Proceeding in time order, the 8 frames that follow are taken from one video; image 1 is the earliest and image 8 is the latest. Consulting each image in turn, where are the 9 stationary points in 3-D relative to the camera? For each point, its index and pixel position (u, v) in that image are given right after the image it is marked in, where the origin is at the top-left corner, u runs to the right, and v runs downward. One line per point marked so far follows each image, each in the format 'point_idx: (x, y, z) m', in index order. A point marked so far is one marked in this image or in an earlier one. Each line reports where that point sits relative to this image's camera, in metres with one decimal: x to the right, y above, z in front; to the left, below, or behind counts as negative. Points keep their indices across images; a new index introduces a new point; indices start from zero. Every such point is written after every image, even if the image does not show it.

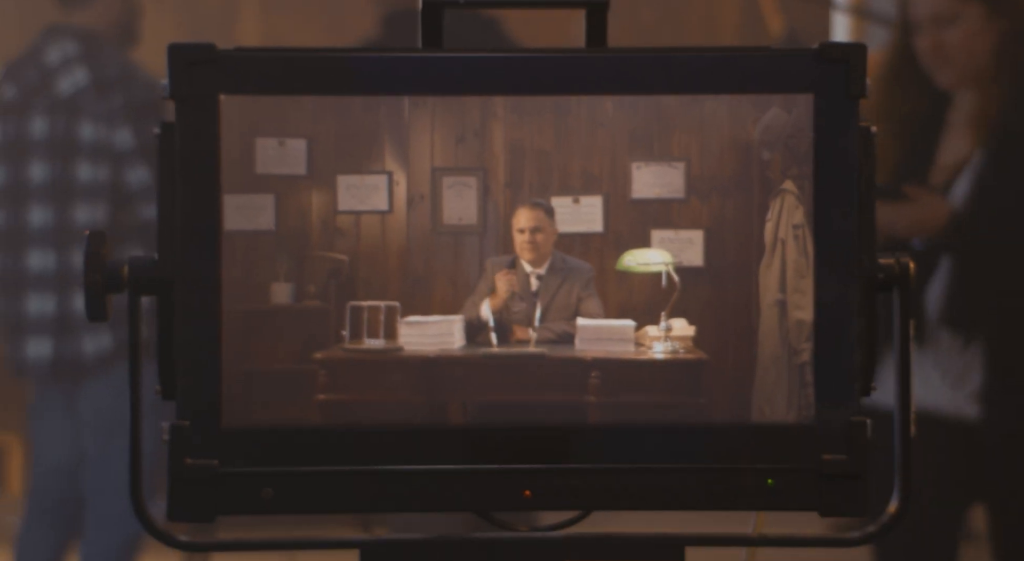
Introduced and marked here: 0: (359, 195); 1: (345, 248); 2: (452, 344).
0: (-0.1, +0.1, +1.2) m
1: (-0.1, 0.0, +1.2) m
2: (0.0, 0.0, +1.2) m
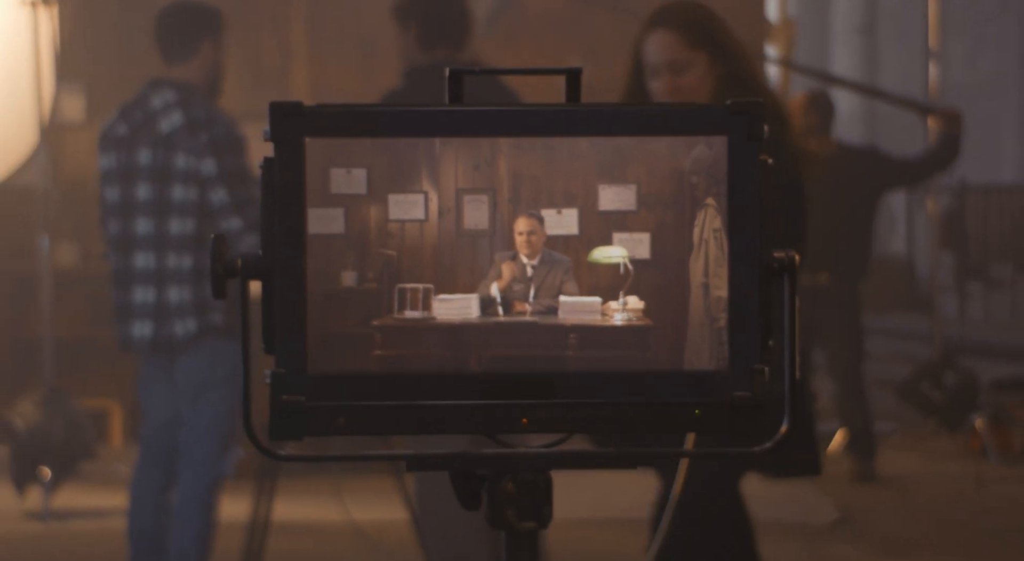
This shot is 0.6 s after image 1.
0: (-0.1, +0.1, +1.7) m
1: (-0.1, 0.0, +1.7) m
2: (0.0, 0.0, +1.6) m
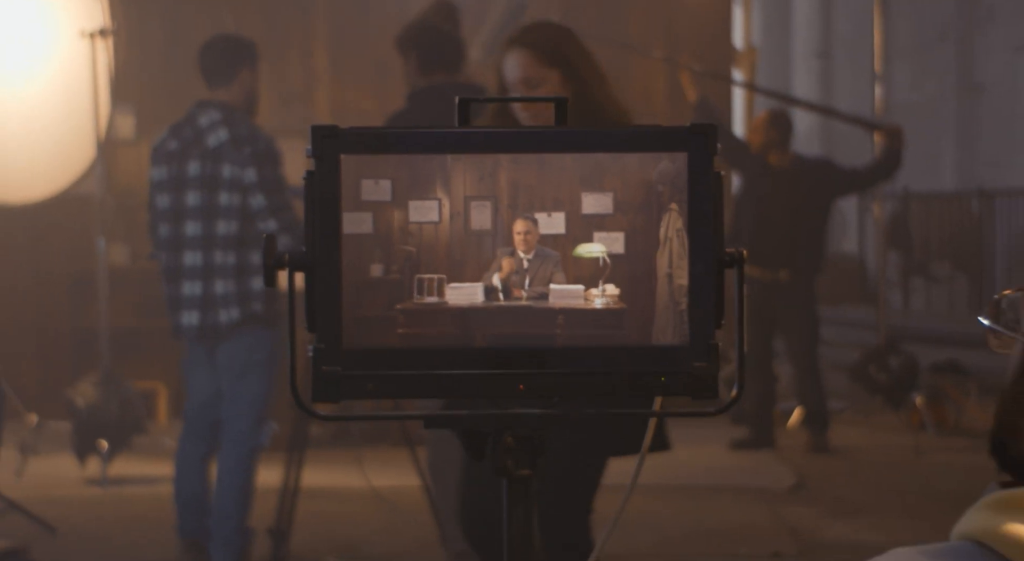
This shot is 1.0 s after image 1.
0: (-0.1, +0.1, +2.0) m
1: (-0.1, +0.1, +2.0) m
2: (0.0, 0.0, +2.0) m
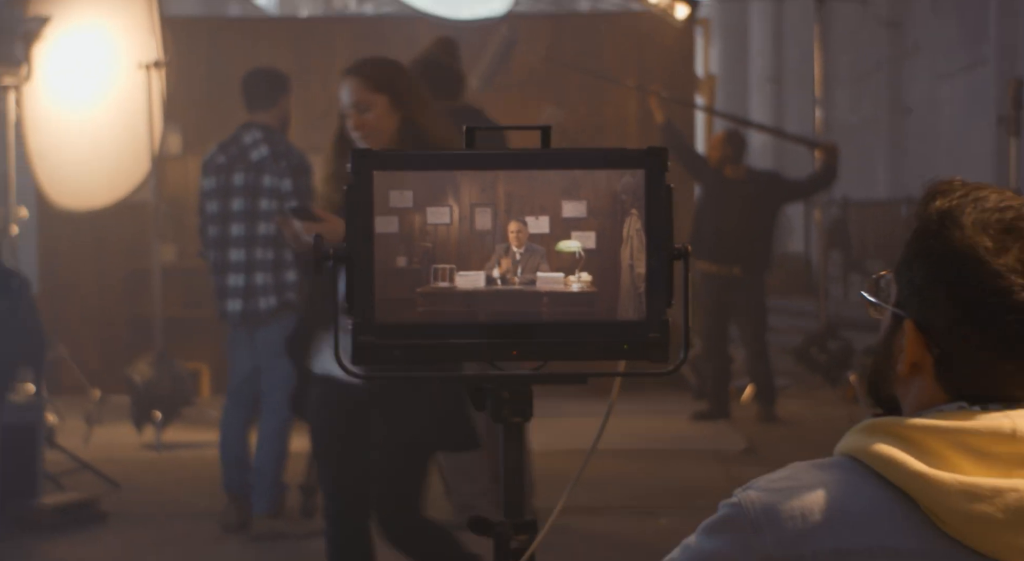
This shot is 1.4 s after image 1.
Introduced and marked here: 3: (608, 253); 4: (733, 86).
0: (-0.1, +0.1, +2.5) m
1: (-0.1, +0.1, +2.5) m
2: (-0.1, 0.0, +2.5) m
3: (+0.2, 0.0, +2.5) m
4: (+0.5, +0.4, +3.1) m
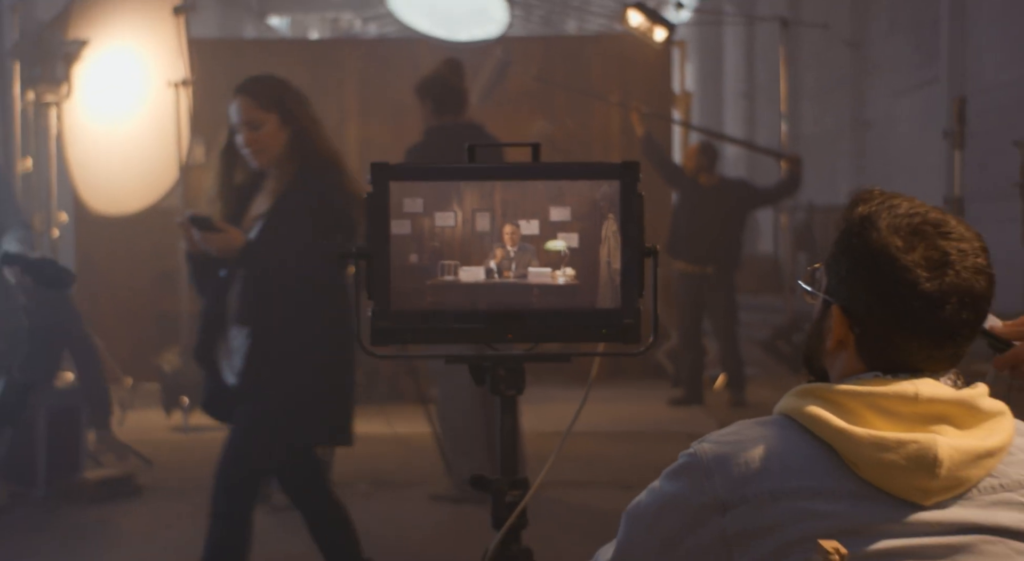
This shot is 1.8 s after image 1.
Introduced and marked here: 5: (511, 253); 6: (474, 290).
0: (-0.1, +0.1, +2.8) m
1: (-0.2, +0.1, +2.8) m
2: (-0.1, 0.0, +2.8) m
3: (+0.2, +0.1, +2.8) m
4: (+0.5, +0.4, +3.5) m
5: (0.0, +0.1, +2.8) m
6: (-0.1, 0.0, +2.8) m
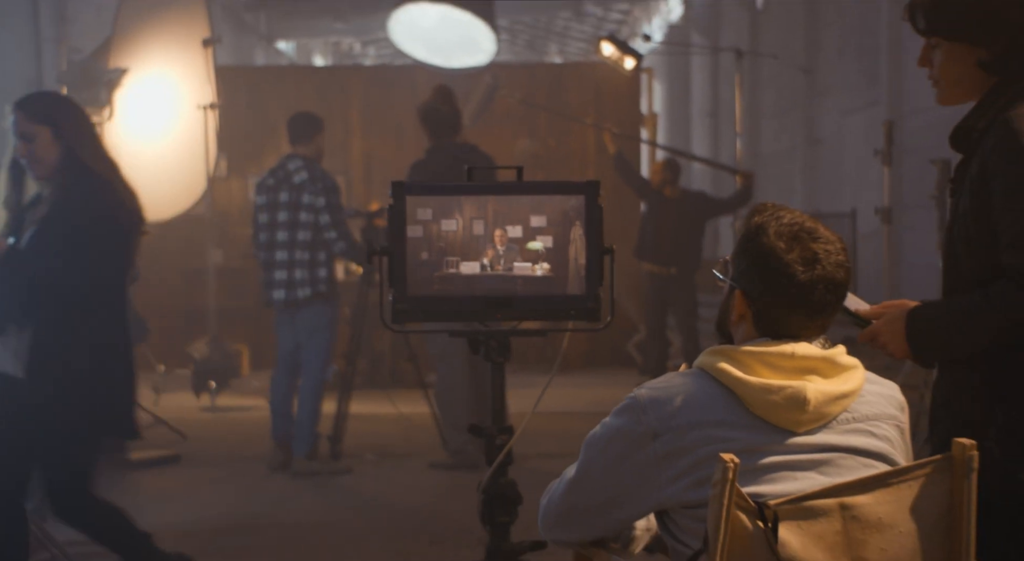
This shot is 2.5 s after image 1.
0: (-0.2, +0.1, +3.4) m
1: (-0.2, +0.1, +3.4) m
2: (-0.1, 0.0, +3.4) m
3: (+0.1, +0.1, +3.4) m
4: (+0.4, +0.4, +4.1) m
5: (0.0, +0.1, +3.4) m
6: (-0.1, 0.0, +3.4) m
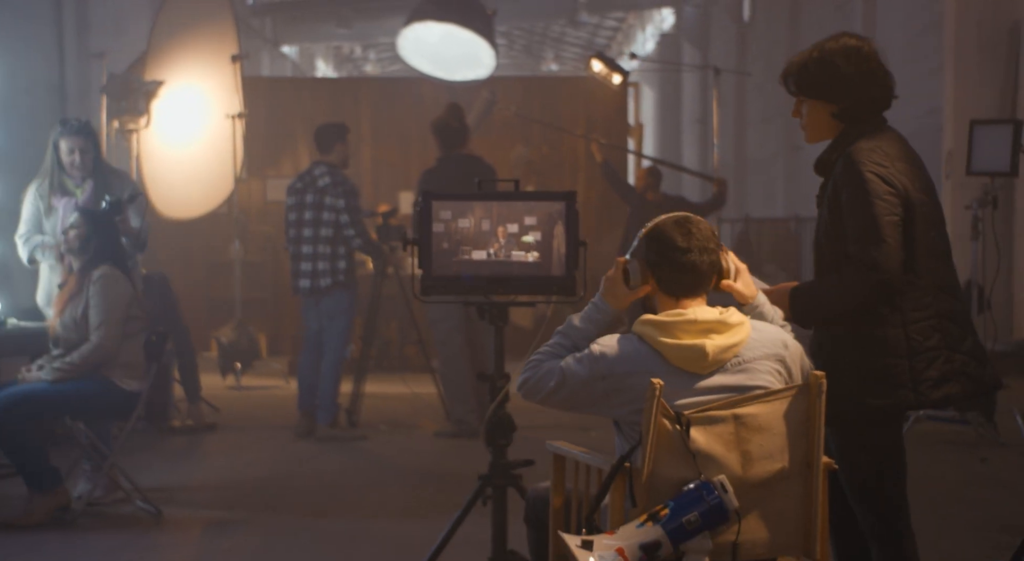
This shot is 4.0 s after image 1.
0: (-0.2, +0.2, +4.4) m
1: (-0.2, +0.1, +4.4) m
2: (-0.1, +0.1, +4.3) m
3: (+0.1, +0.1, +4.4) m
4: (+0.4, +0.5, +5.0) m
5: (0.0, +0.1, +4.3) m
6: (-0.1, +0.1, +4.3) m
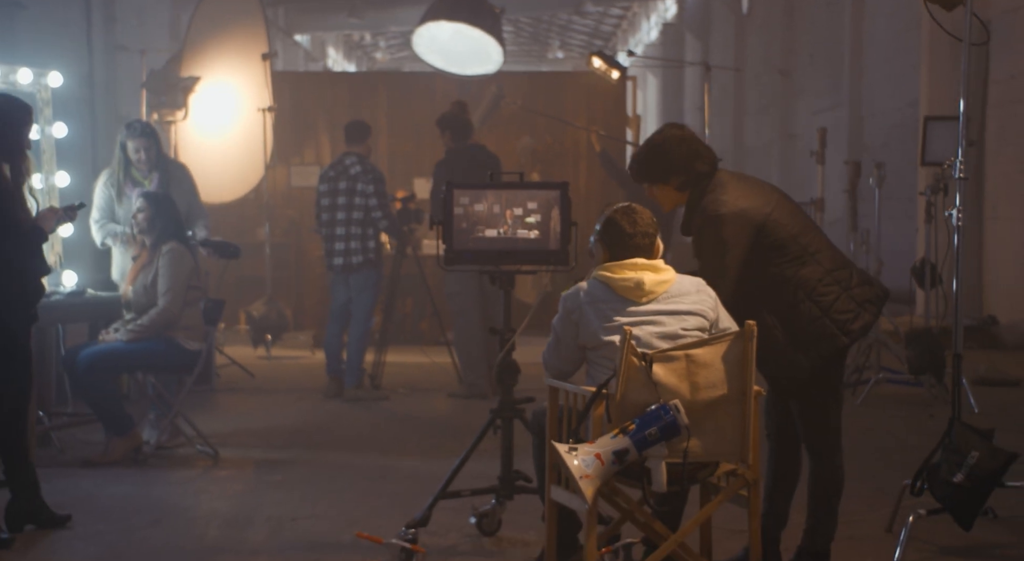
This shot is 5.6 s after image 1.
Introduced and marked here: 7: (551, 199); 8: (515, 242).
0: (-0.2, +0.3, +5.3) m
1: (-0.2, +0.2, +5.3) m
2: (-0.1, +0.2, +5.3) m
3: (+0.1, +0.2, +5.3) m
4: (+0.5, +0.6, +5.9) m
5: (0.0, +0.2, +5.2) m
6: (-0.1, +0.1, +5.2) m
7: (+0.2, +0.3, +5.2) m
8: (0.0, +0.1, +5.2) m
